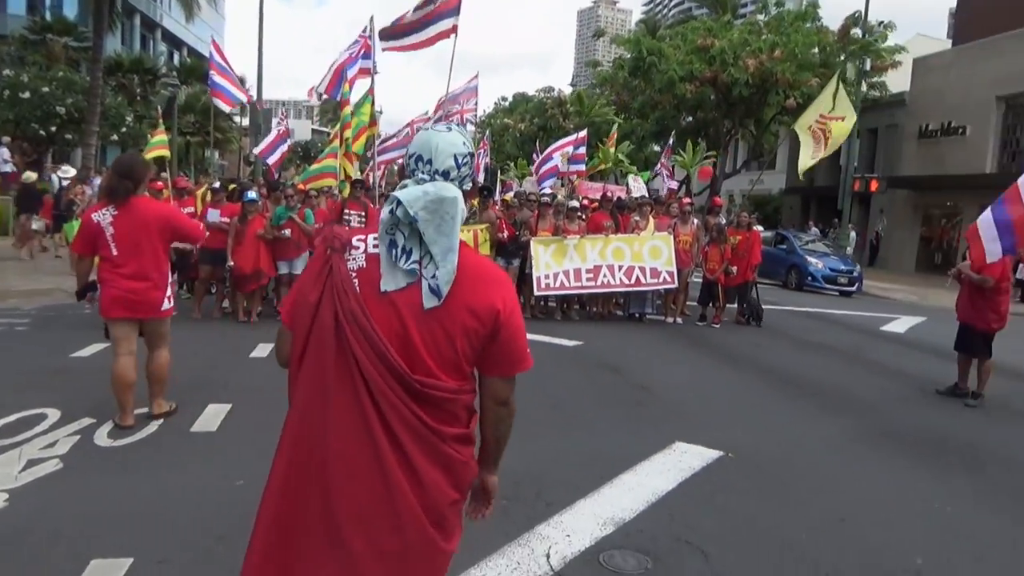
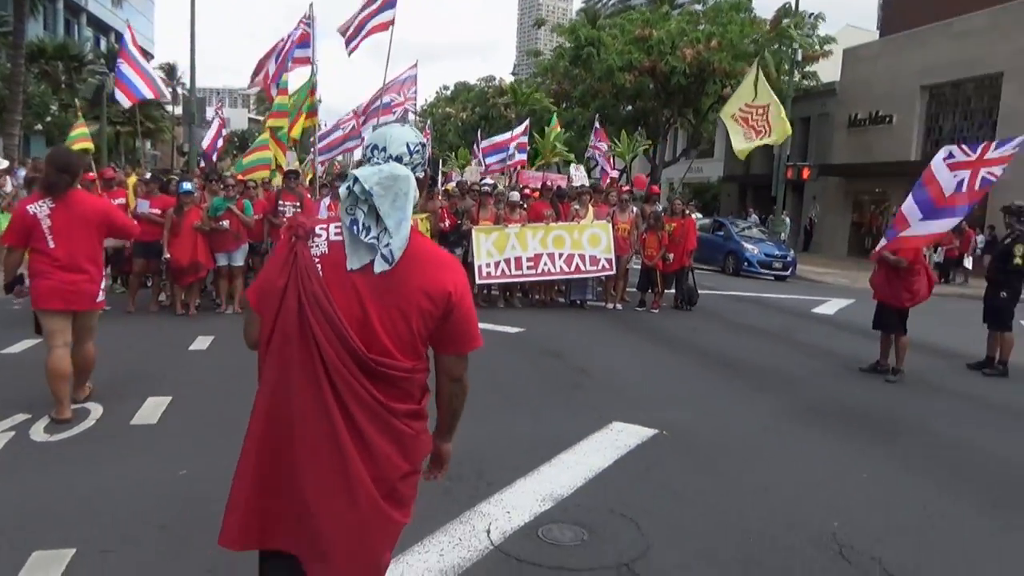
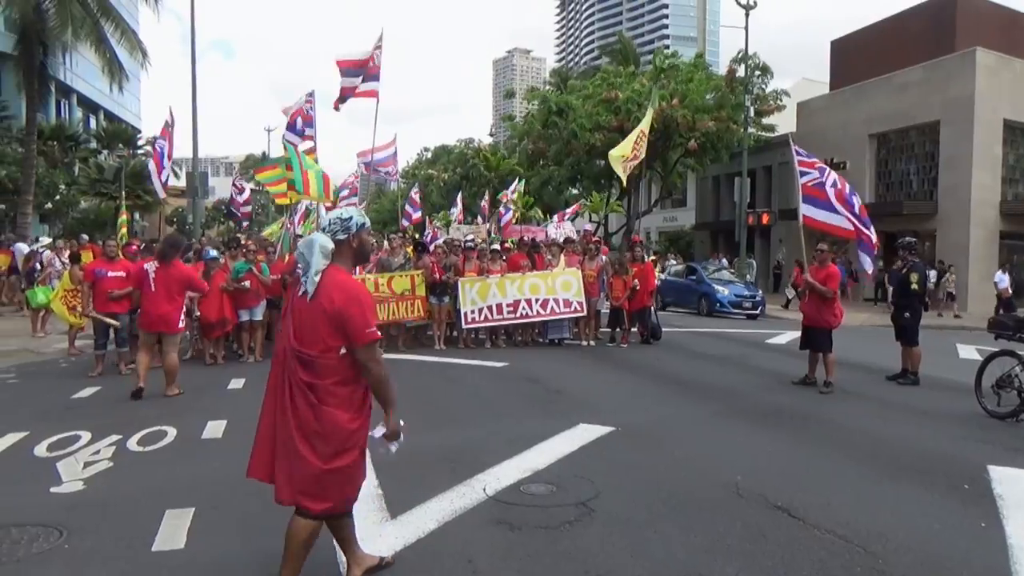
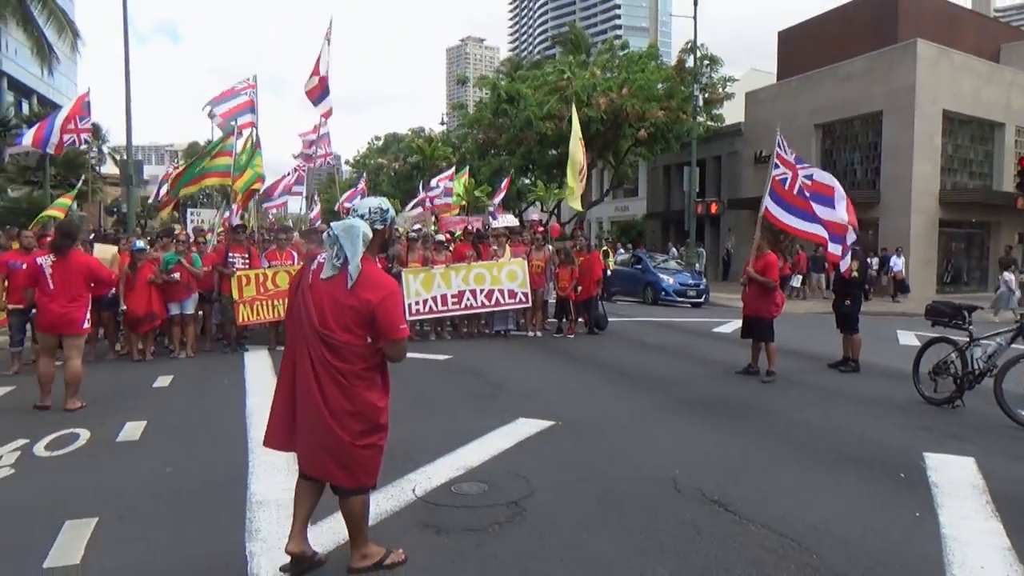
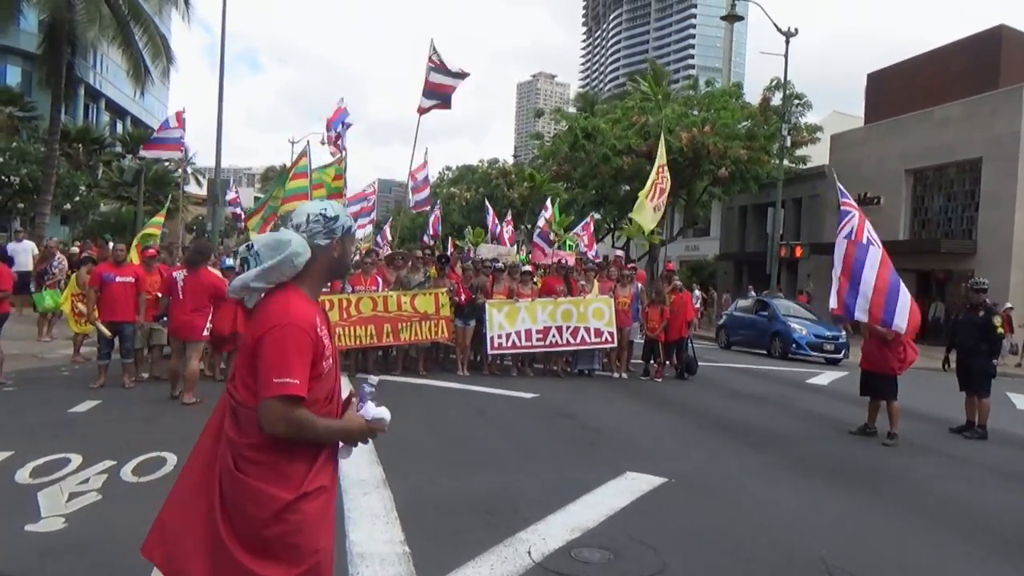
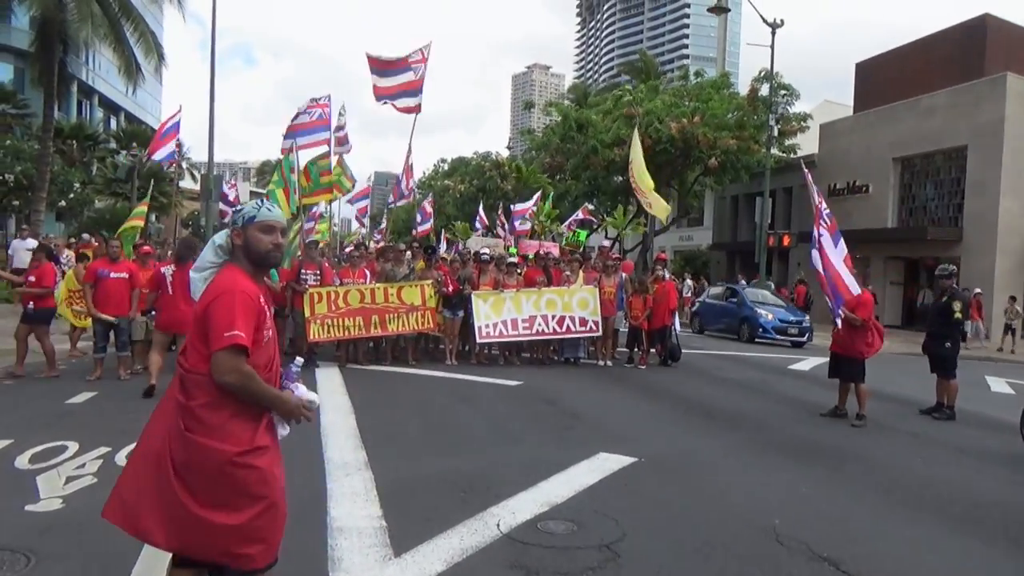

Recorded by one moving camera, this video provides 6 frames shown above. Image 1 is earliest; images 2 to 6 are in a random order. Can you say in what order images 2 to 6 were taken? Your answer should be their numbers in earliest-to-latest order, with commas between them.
2, 4, 3, 6, 5
